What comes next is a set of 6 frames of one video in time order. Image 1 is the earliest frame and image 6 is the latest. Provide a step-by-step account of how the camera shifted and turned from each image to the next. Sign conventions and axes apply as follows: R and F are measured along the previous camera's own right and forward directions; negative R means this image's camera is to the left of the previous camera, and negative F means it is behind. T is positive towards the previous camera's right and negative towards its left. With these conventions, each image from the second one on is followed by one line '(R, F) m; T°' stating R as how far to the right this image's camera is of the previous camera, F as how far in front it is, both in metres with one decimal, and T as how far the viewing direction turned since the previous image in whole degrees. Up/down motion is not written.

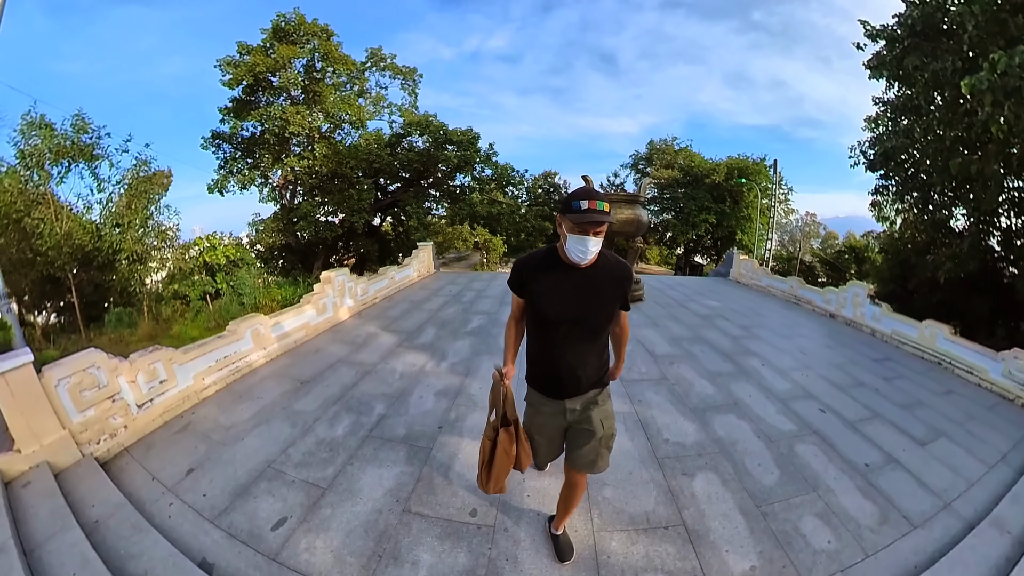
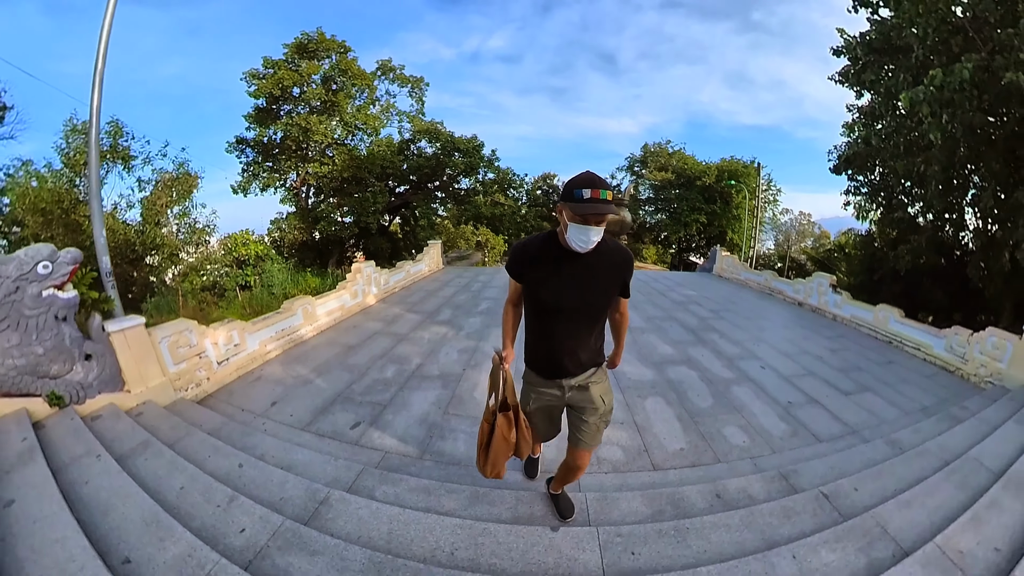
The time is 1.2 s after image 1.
(0.0, -0.8) m; 0°
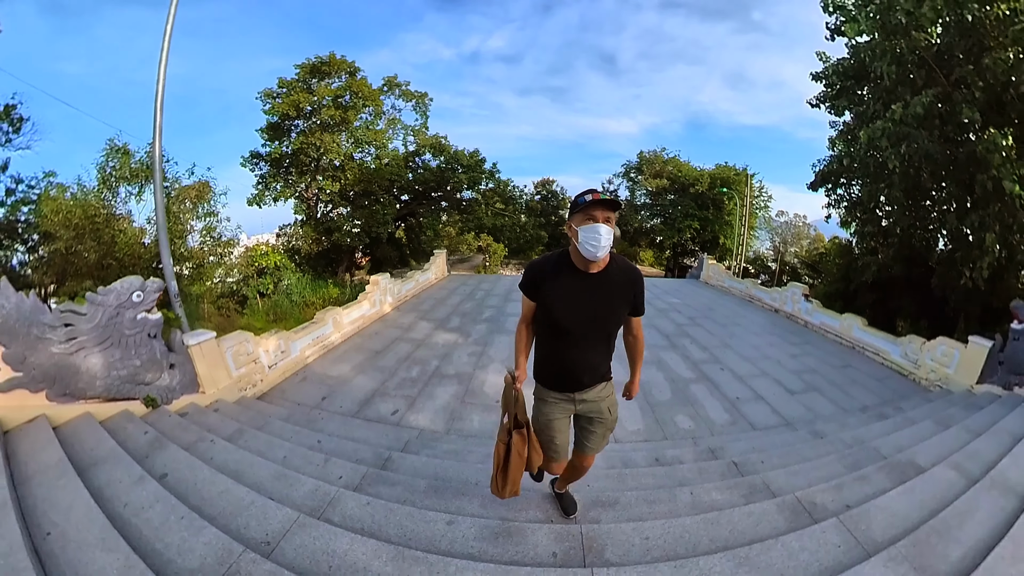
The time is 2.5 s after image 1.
(0.0, -0.8) m; 0°
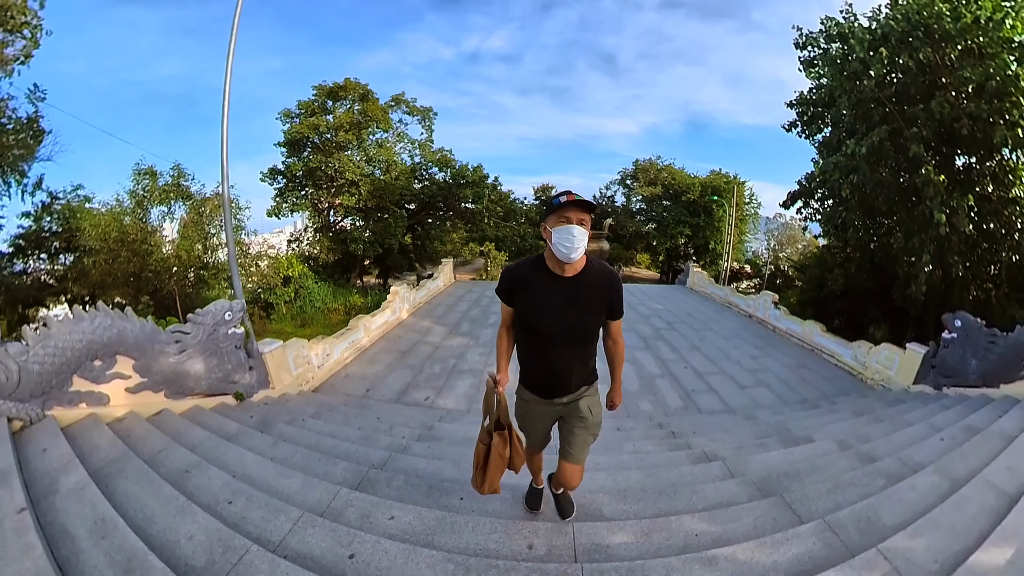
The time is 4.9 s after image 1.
(0.0, -1.1) m; 0°
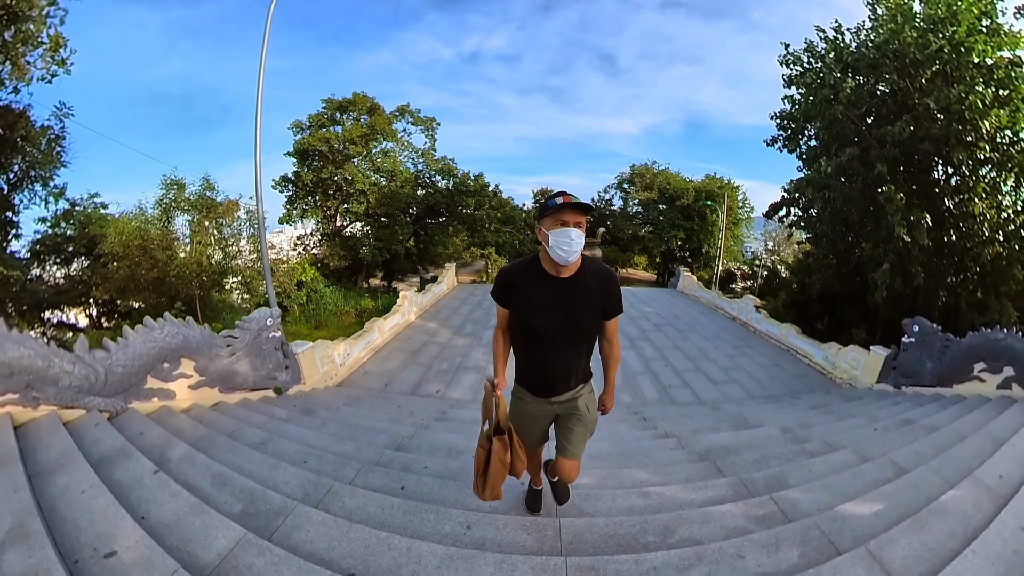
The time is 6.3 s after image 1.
(0.0, -0.7) m; 0°
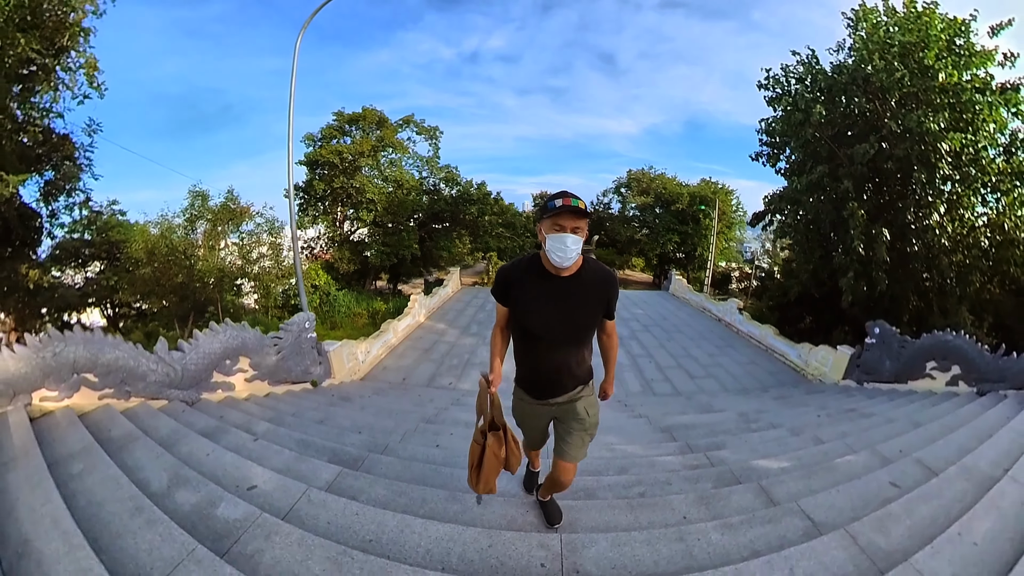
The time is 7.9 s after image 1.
(0.0, -0.8) m; 0°
